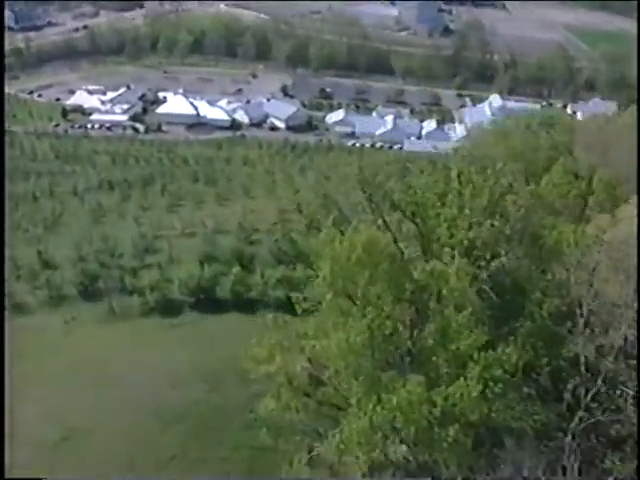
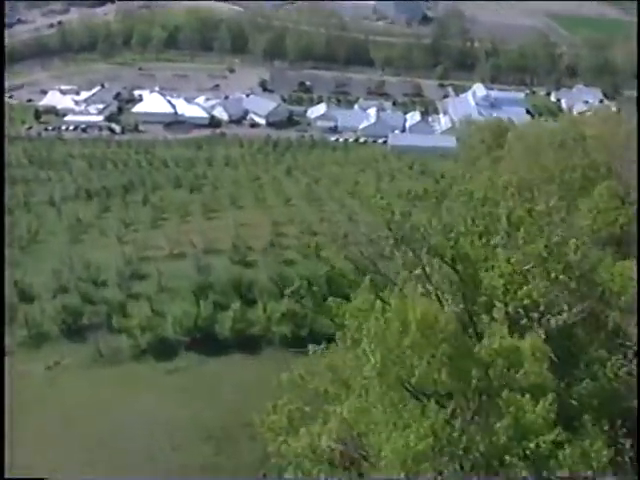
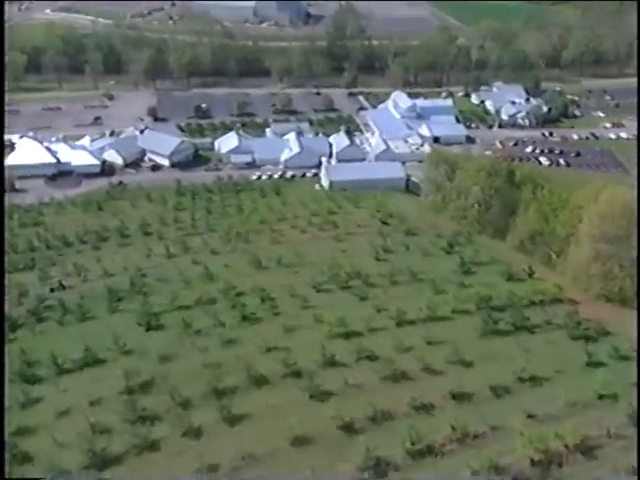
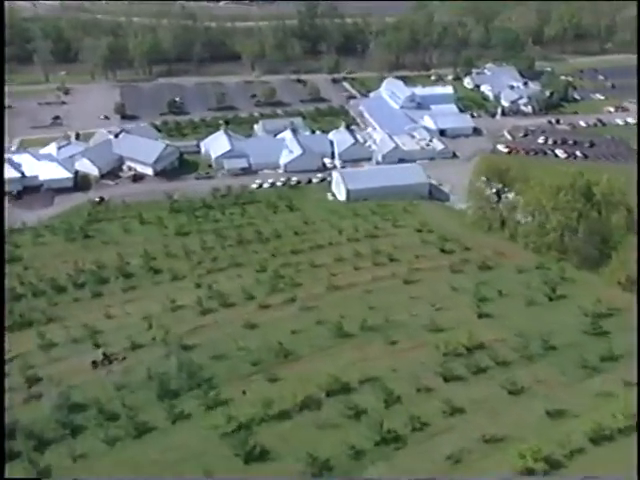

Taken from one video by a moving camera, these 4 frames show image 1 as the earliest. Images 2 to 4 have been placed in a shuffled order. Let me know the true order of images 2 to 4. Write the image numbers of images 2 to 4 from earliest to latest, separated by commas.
2, 3, 4
